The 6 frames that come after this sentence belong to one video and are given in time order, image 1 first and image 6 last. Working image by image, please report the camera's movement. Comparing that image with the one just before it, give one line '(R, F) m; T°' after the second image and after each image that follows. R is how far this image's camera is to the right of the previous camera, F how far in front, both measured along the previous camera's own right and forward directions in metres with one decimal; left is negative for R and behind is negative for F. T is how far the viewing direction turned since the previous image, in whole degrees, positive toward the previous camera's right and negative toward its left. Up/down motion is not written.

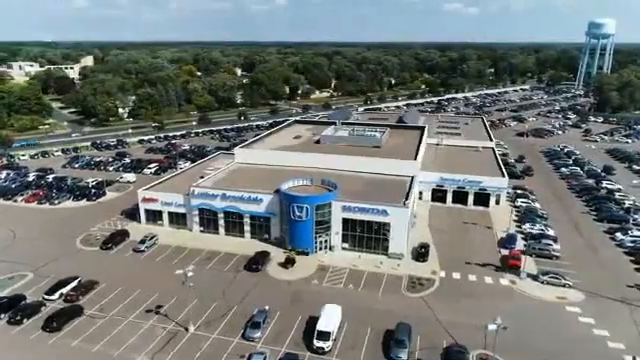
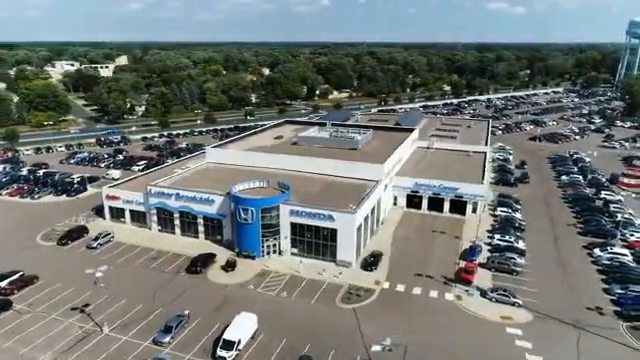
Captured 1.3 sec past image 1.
(+8.1, +1.7) m; -5°
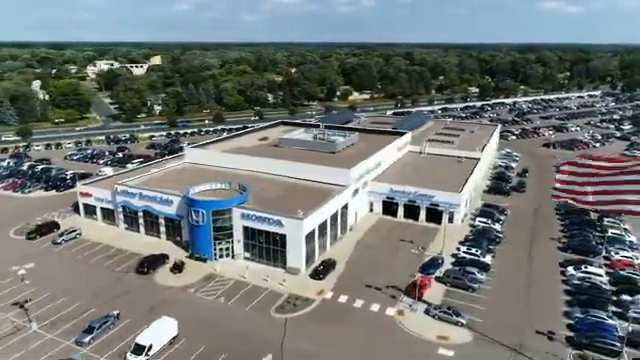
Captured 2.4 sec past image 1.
(+7.5, +1.4) m; -5°
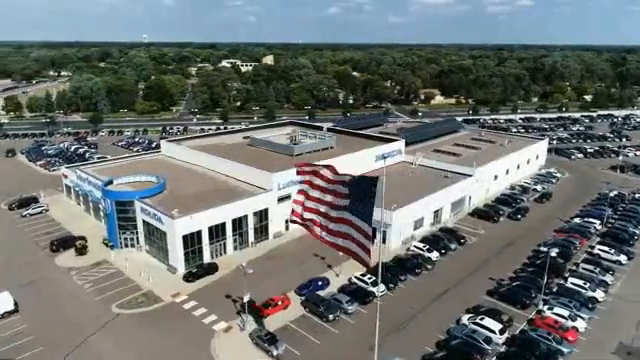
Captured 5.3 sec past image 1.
(+19.9, +5.2) m; -17°
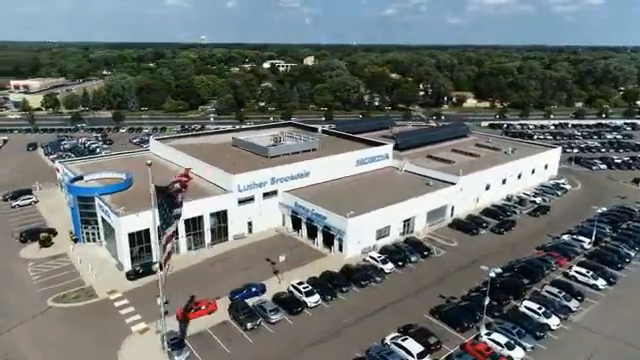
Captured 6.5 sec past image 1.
(+8.6, +1.7) m; -6°
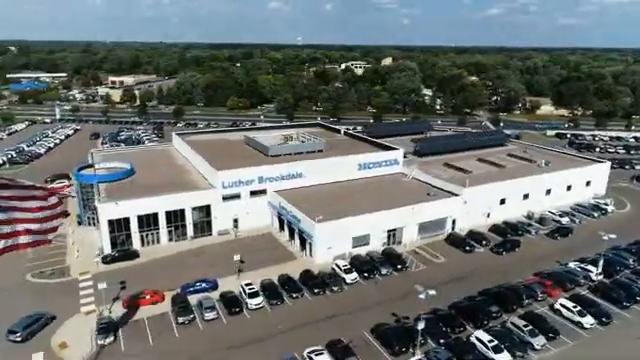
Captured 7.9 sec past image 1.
(+10.0, +1.9) m; -11°
